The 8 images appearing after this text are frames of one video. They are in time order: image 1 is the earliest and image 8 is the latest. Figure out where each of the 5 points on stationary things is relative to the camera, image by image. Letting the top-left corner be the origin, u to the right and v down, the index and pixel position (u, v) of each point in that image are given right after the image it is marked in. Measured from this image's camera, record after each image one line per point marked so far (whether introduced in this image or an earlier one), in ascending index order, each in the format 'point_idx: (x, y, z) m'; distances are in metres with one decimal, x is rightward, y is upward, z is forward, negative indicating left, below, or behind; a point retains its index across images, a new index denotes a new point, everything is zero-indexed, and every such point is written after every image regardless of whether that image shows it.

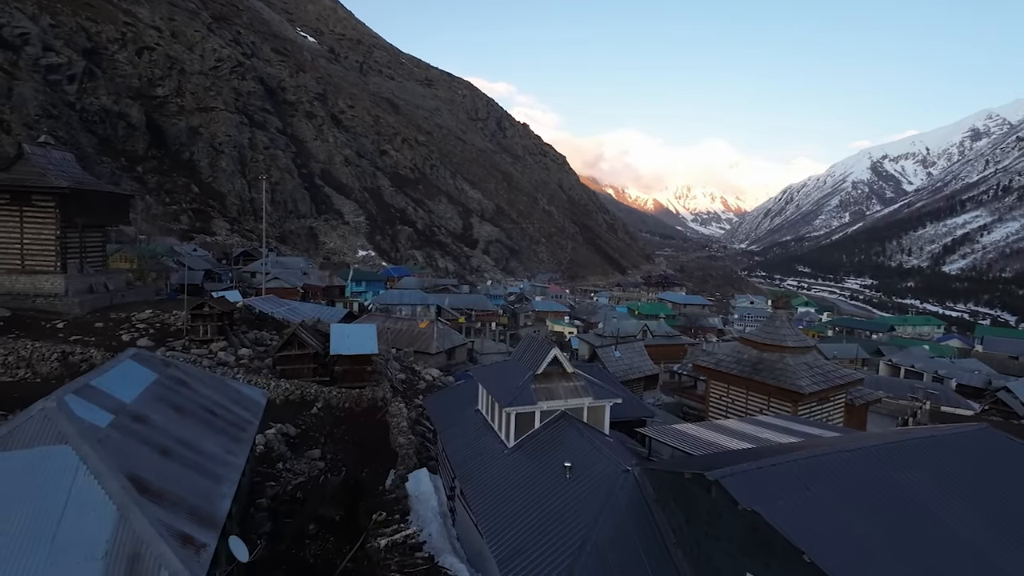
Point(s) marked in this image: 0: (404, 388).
0: (-4.1, -3.8, +18.3) m
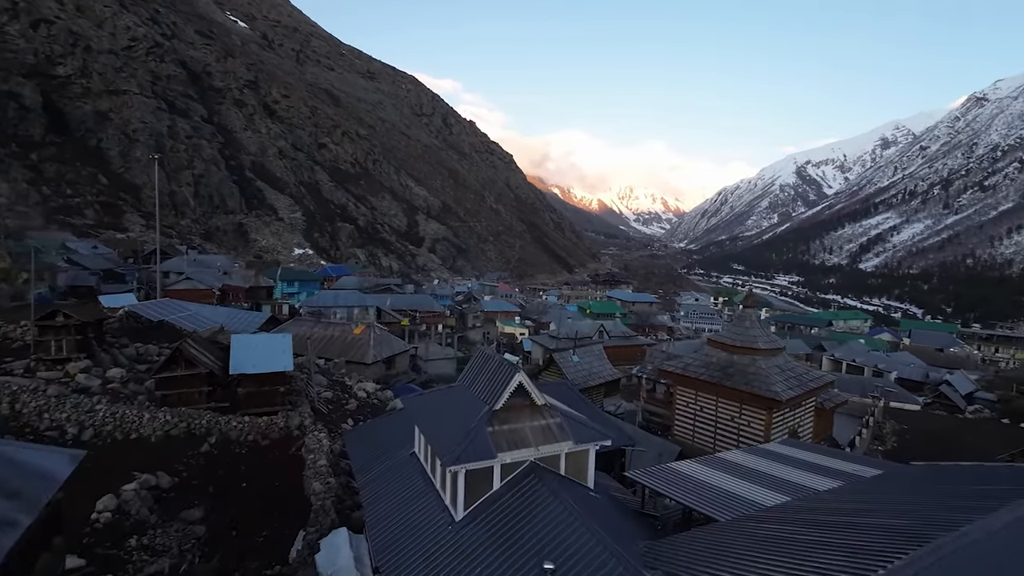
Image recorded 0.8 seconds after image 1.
0: (-5.8, -3.8, +15.3) m
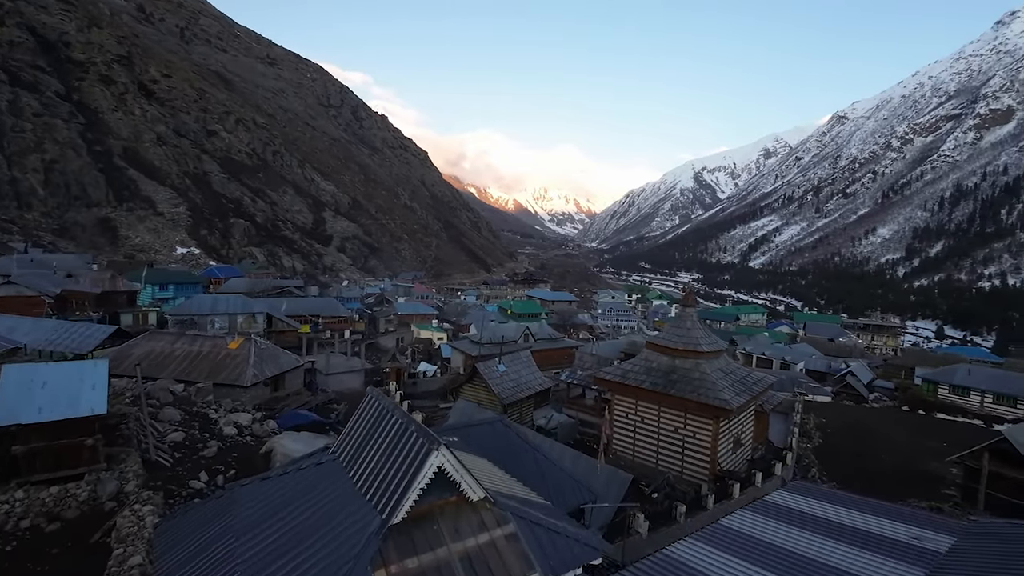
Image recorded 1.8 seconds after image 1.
0: (-7.8, -3.9, +11.2) m
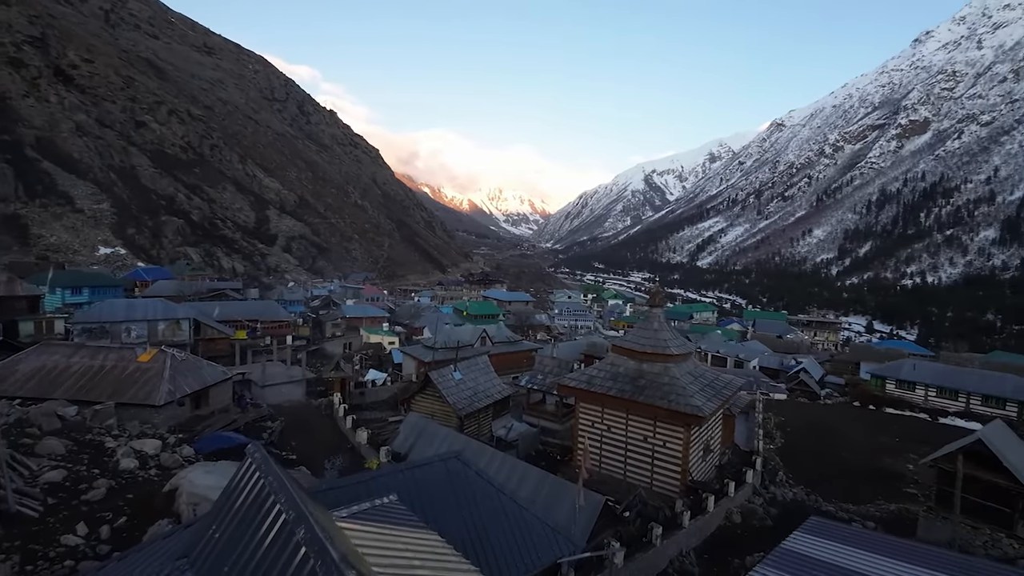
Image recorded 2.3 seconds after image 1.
0: (-8.6, -4.0, +9.0) m
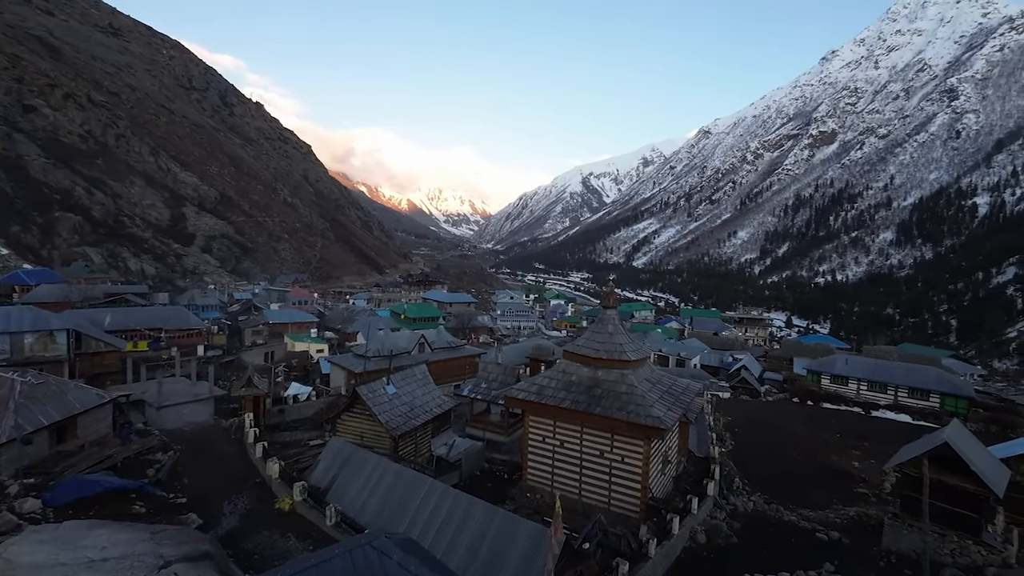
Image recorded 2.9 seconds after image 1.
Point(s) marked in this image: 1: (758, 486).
0: (-9.4, -4.1, +6.1) m
1: (+8.5, -6.9, +16.9) m
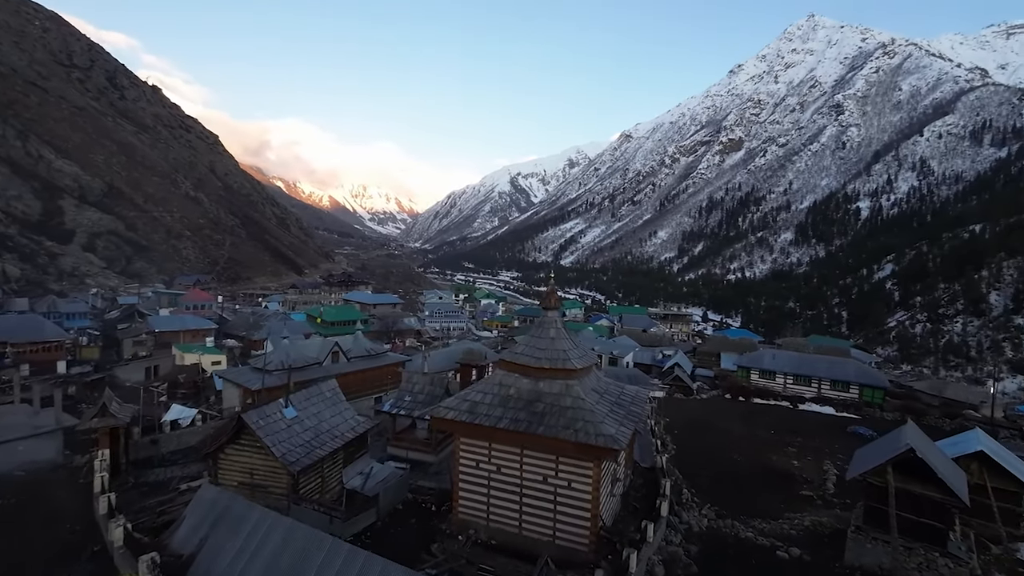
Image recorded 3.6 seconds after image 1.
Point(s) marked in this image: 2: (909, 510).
0: (-9.9, -4.2, +2.6) m
1: (+6.3, -6.8, +15.7) m
2: (+8.8, -4.9, +10.8) m
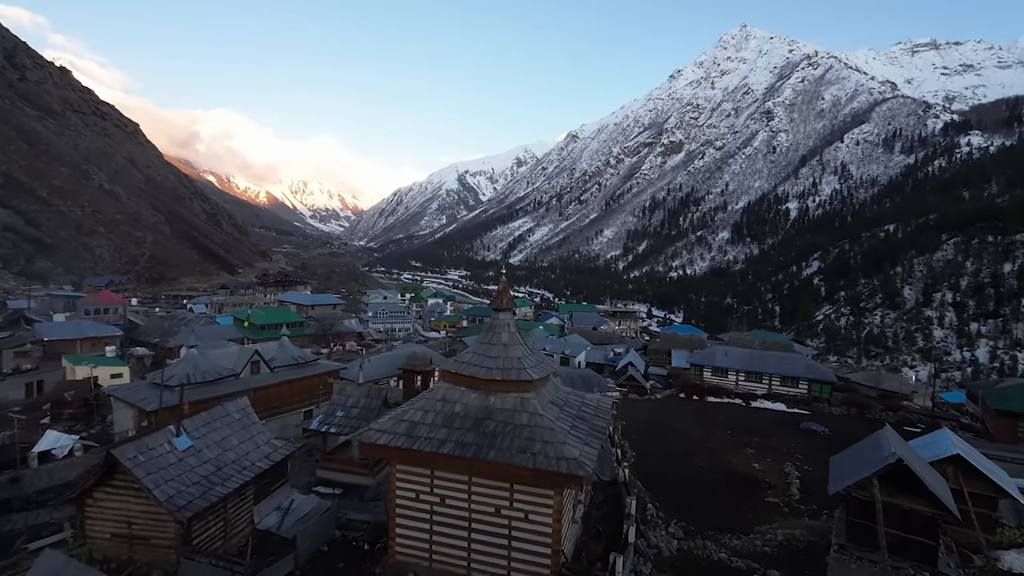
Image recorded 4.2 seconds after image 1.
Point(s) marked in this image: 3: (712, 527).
0: (-10.0, -4.3, -0.3) m
1: (+4.8, -6.7, +14.5) m
2: (+7.7, -4.8, +9.8) m
3: (+5.6, -6.7, +13.5) m
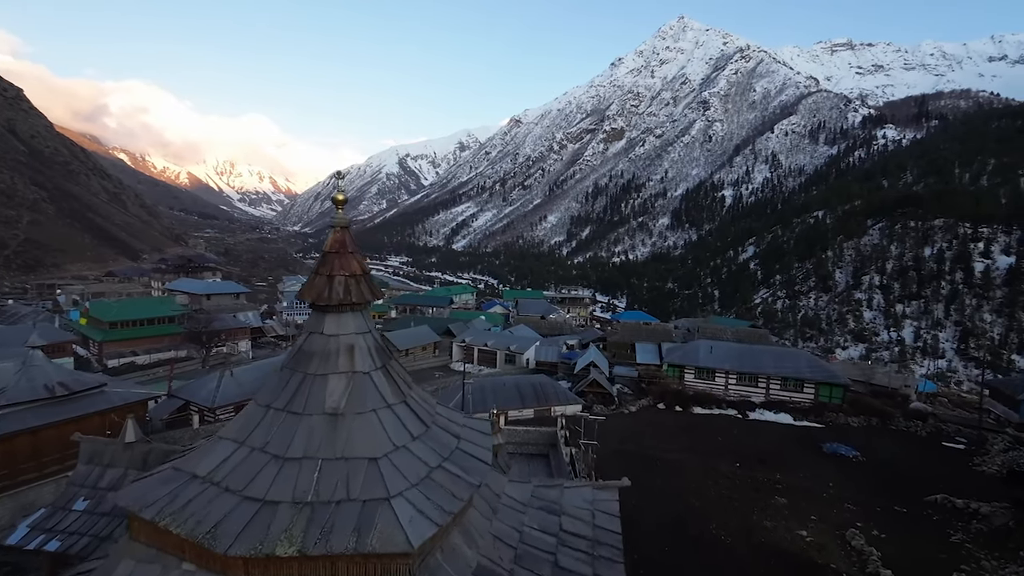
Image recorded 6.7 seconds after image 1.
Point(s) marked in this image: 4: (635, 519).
0: (-9.8, -4.3, -8.7) m
1: (+3.2, -6.2, +7.7) m
2: (+6.7, -4.4, +3.3) m
3: (+4.1, -6.2, +6.8) m
4: (+3.1, -6.0, +12.5) m
